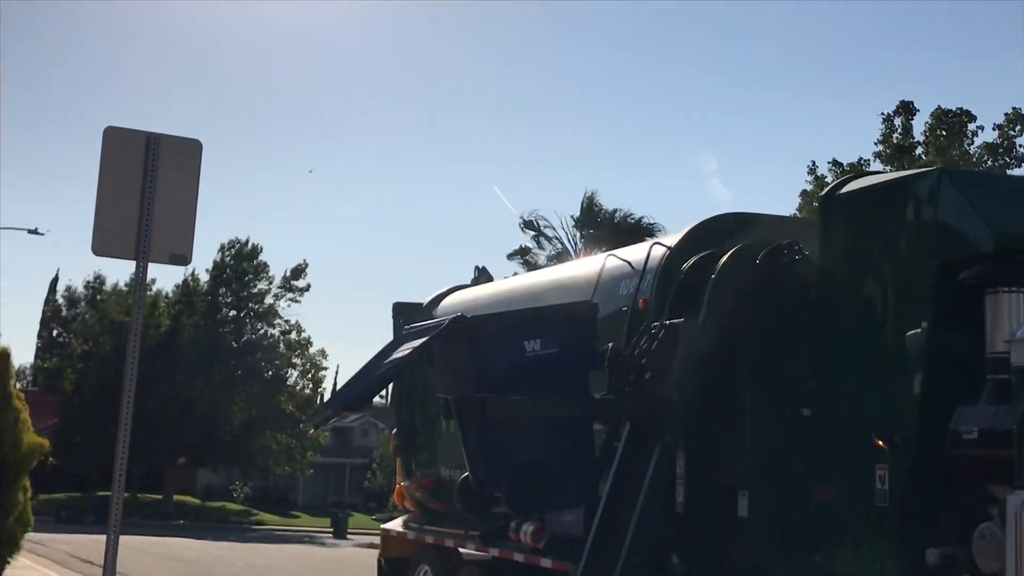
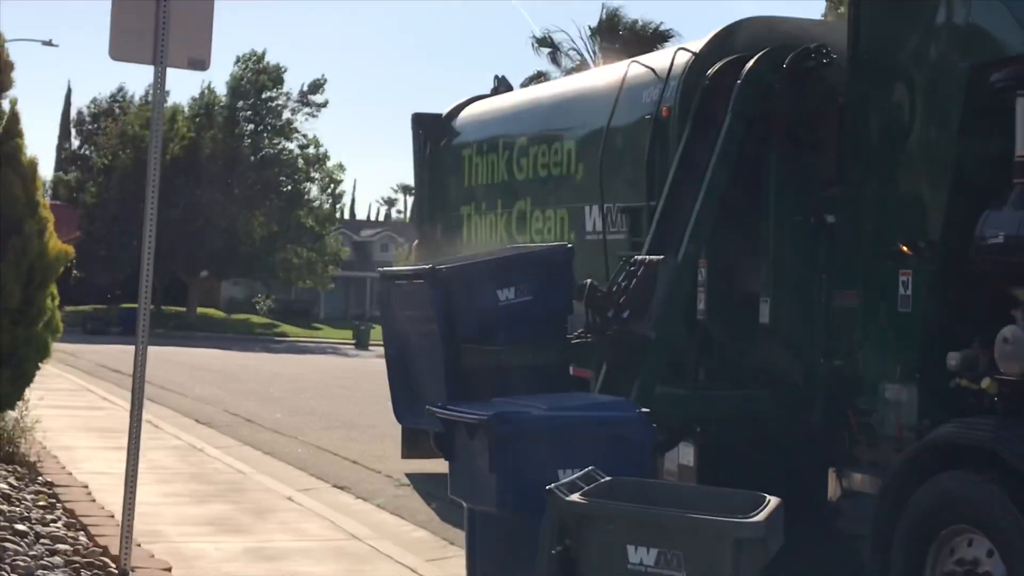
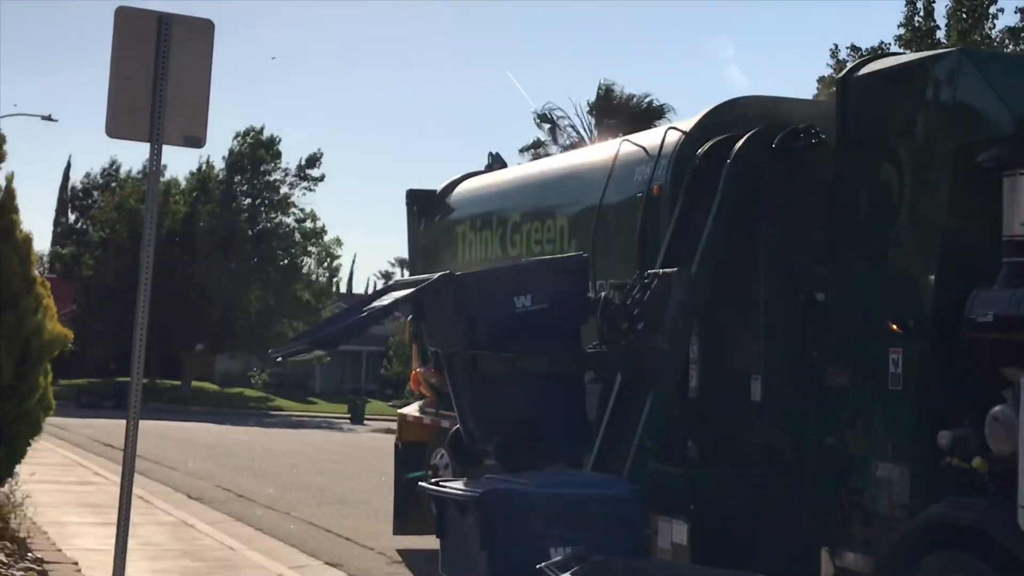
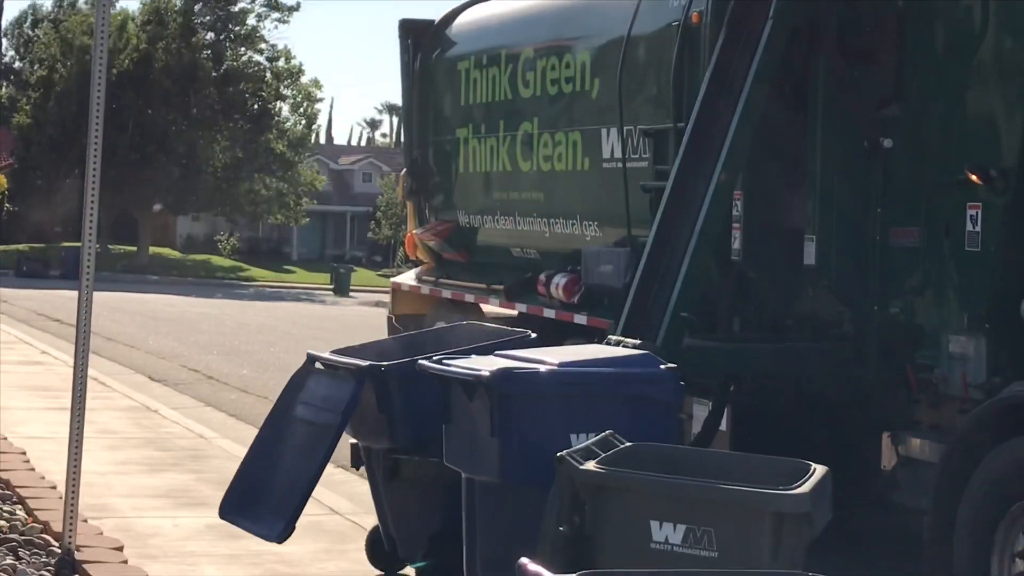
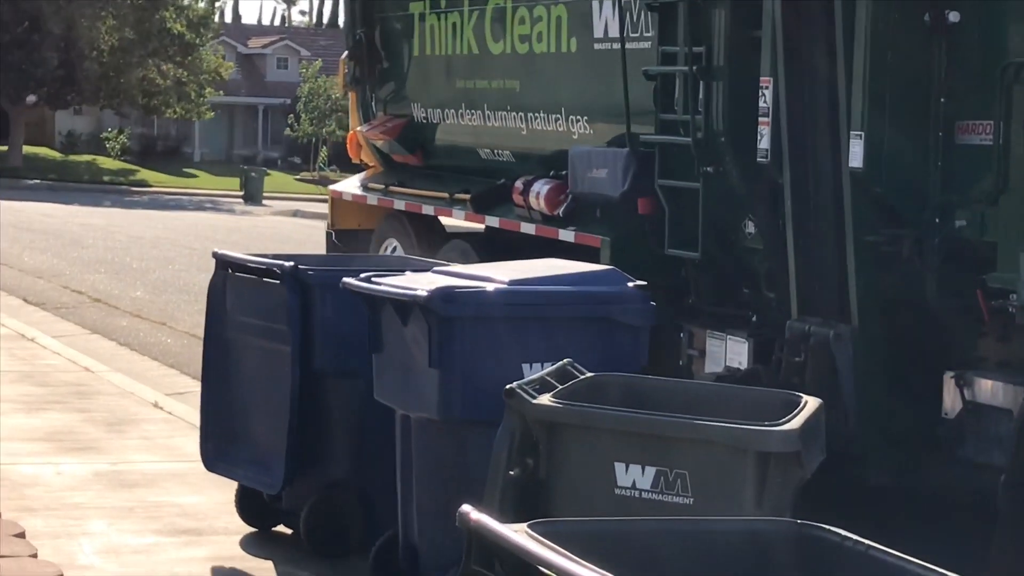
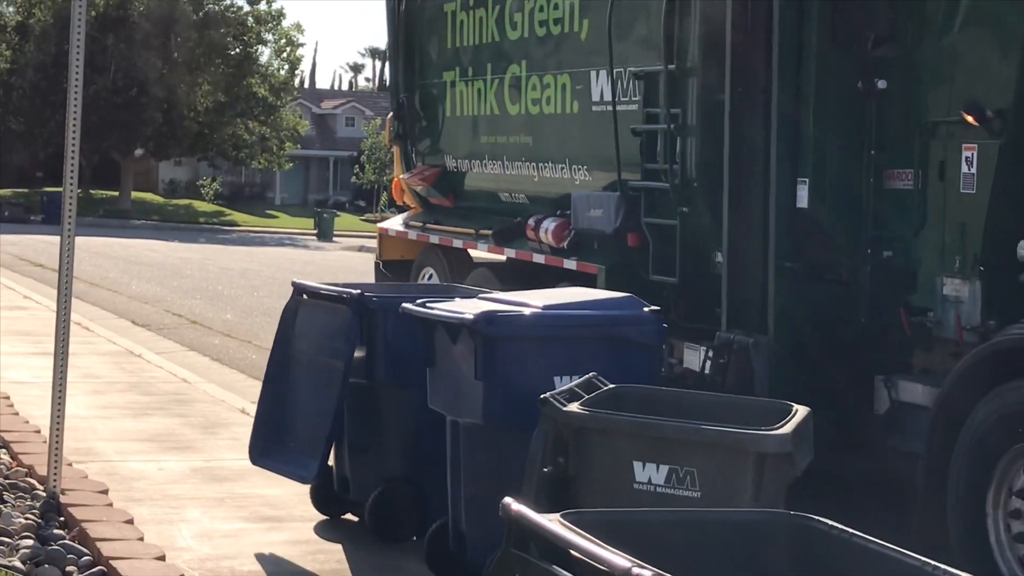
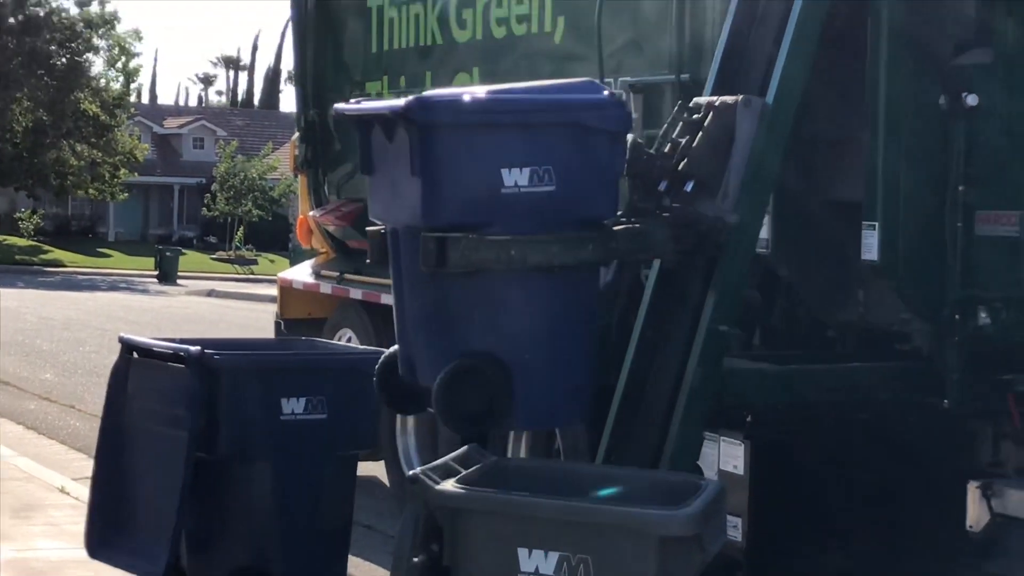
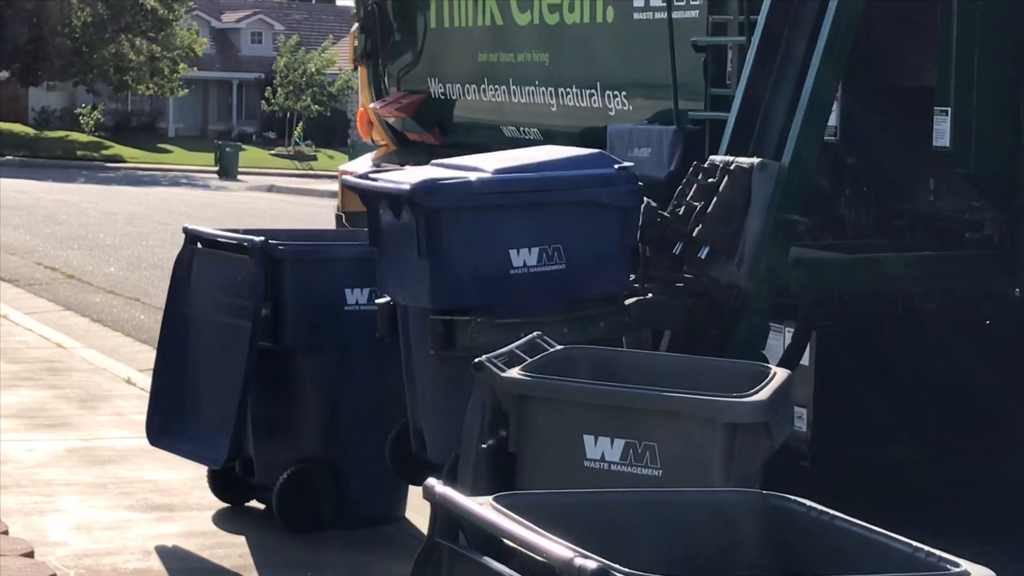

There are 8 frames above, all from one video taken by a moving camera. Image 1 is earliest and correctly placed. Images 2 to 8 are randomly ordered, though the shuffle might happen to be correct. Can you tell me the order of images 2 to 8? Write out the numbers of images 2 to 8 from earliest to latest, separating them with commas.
3, 2, 4, 6, 5, 8, 7
